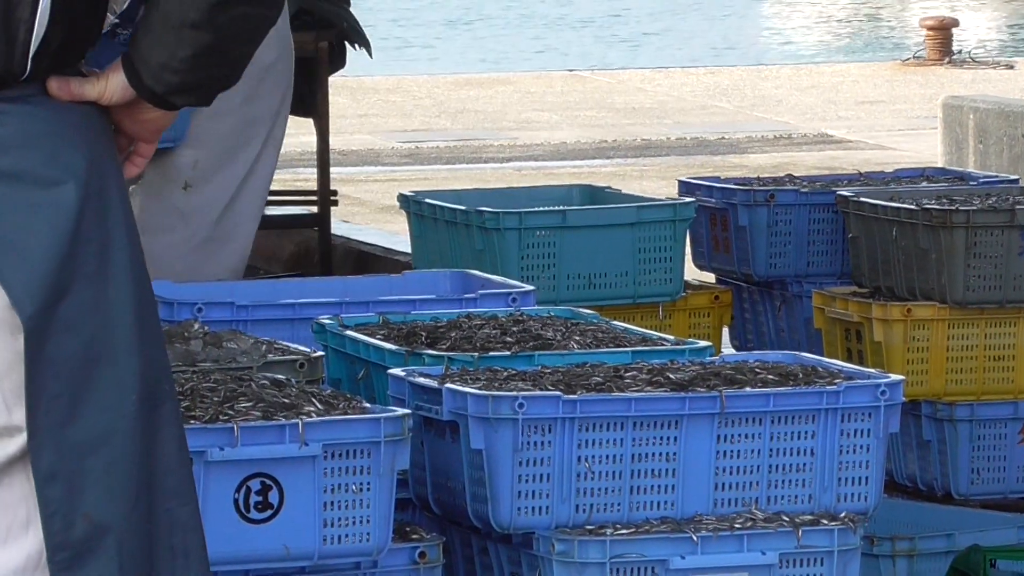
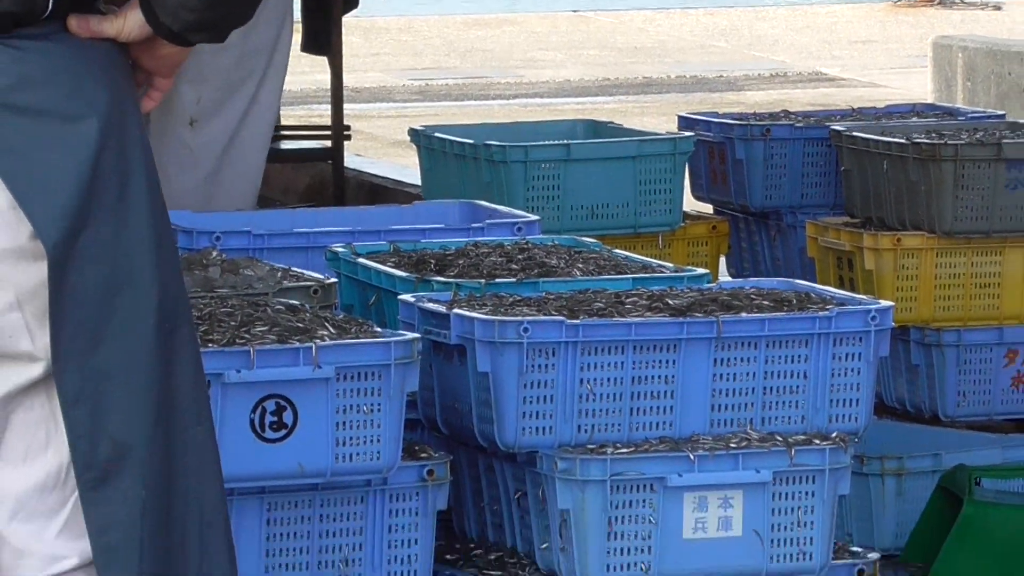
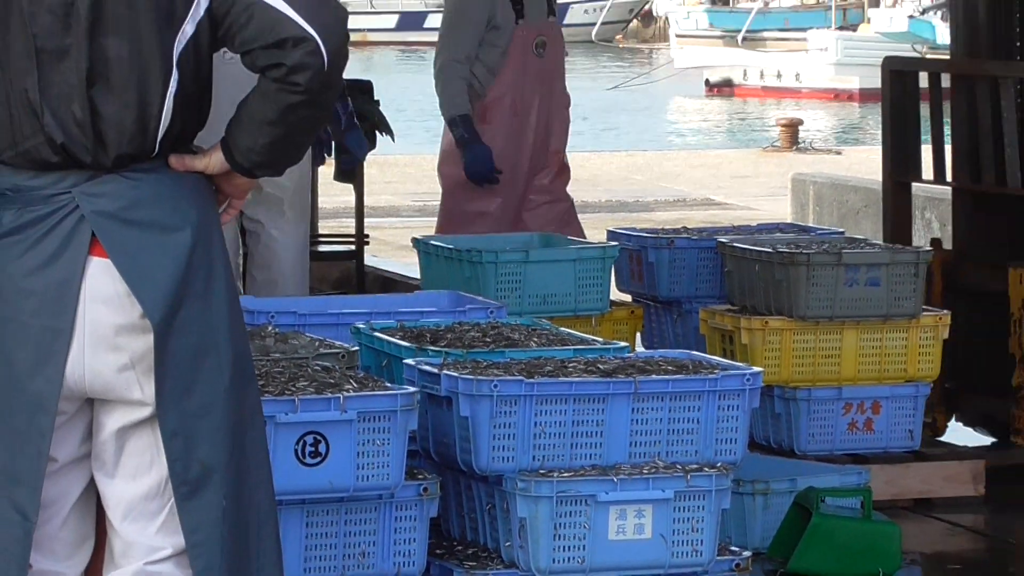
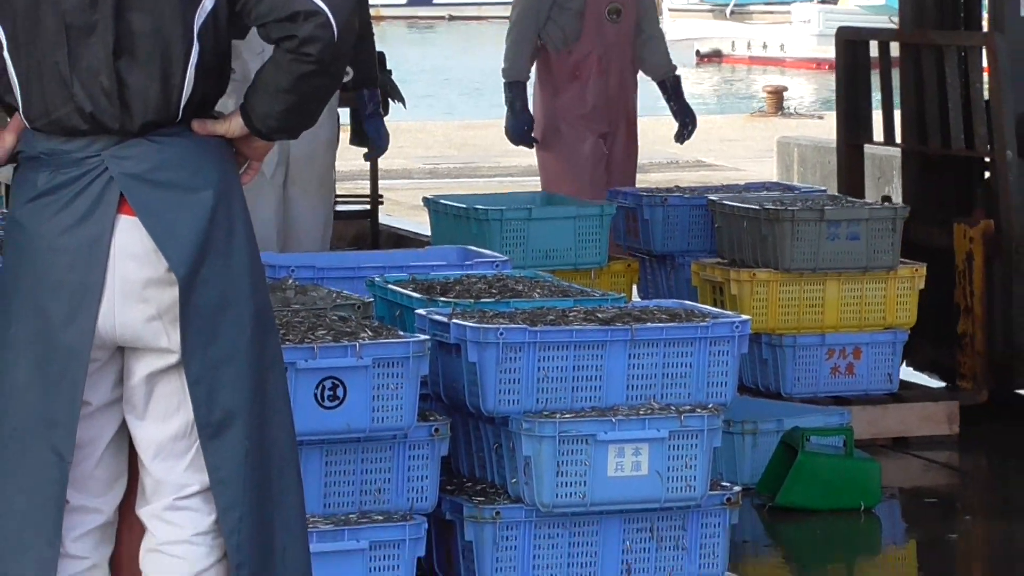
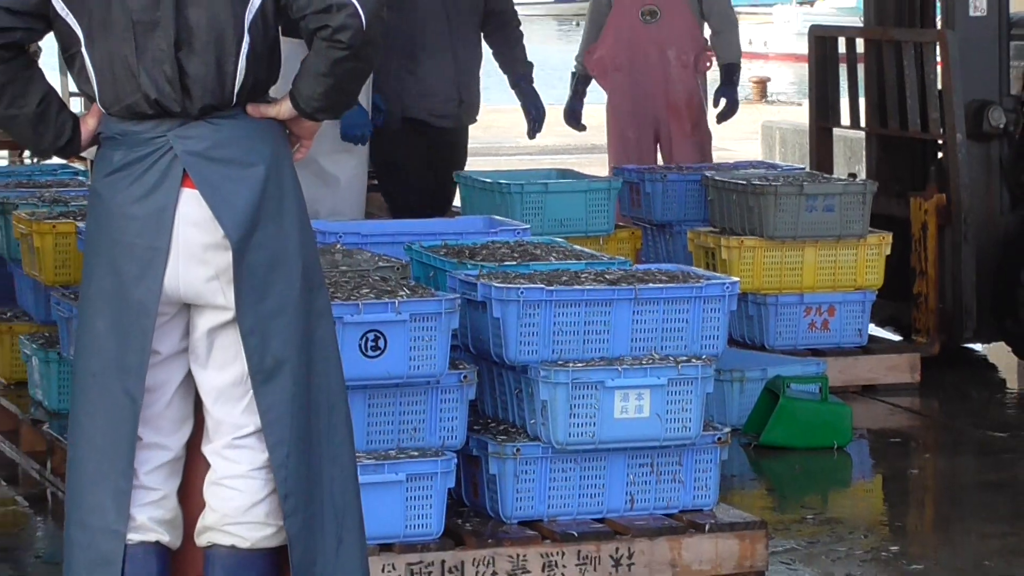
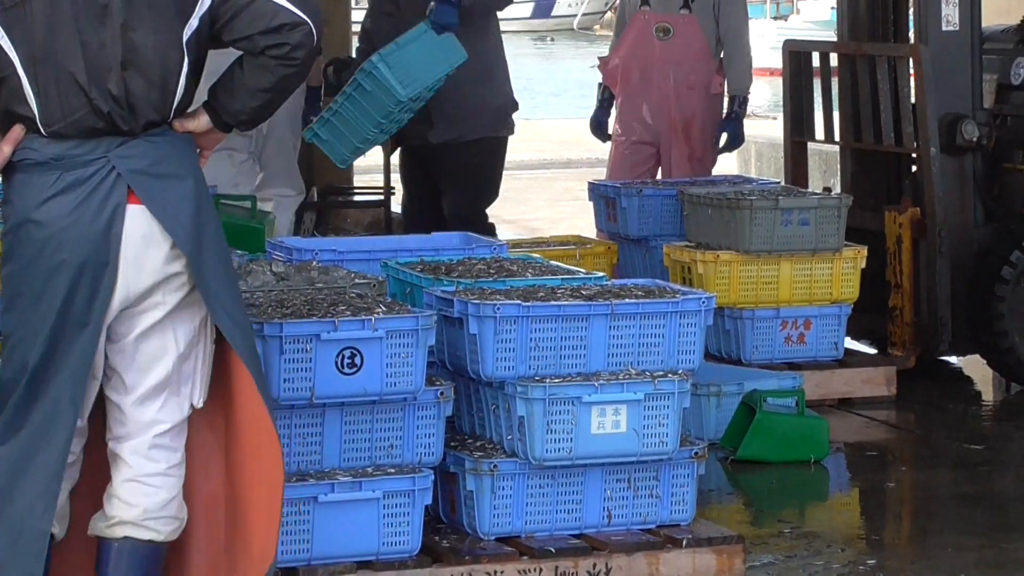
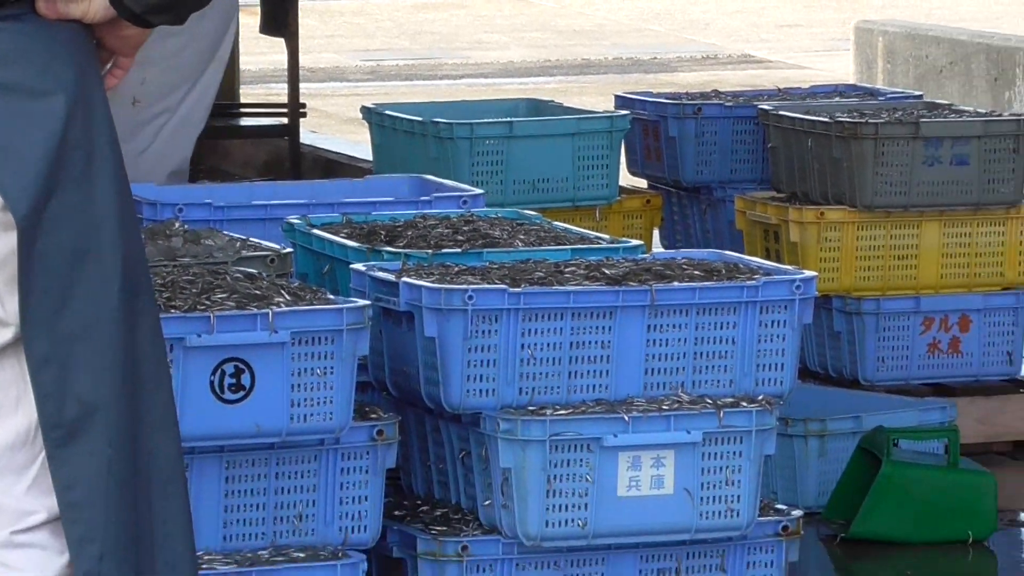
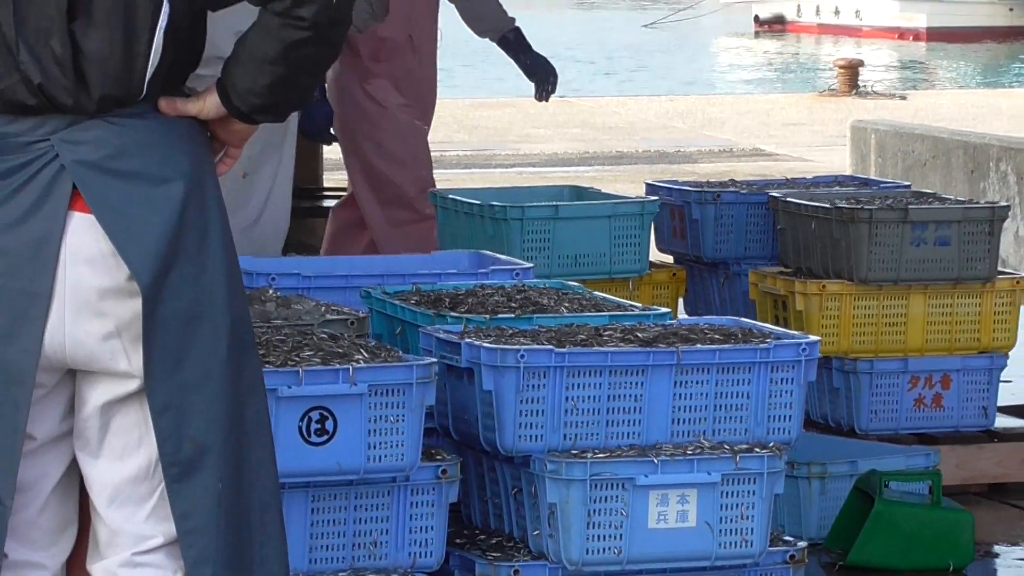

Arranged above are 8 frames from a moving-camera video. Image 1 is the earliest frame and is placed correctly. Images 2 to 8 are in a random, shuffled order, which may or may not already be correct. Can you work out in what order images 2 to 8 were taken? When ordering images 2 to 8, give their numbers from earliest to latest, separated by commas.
2, 7, 8, 3, 4, 5, 6
